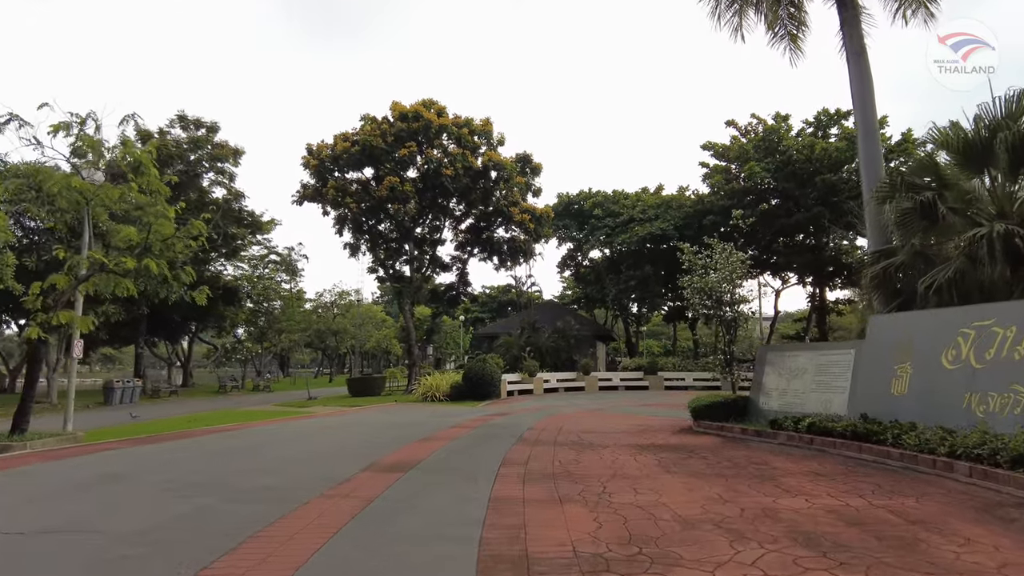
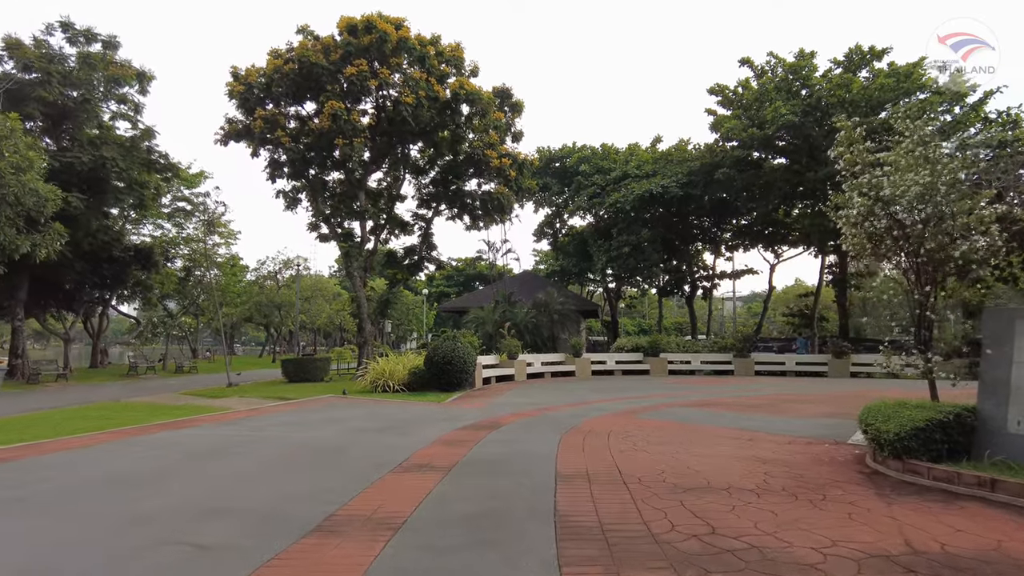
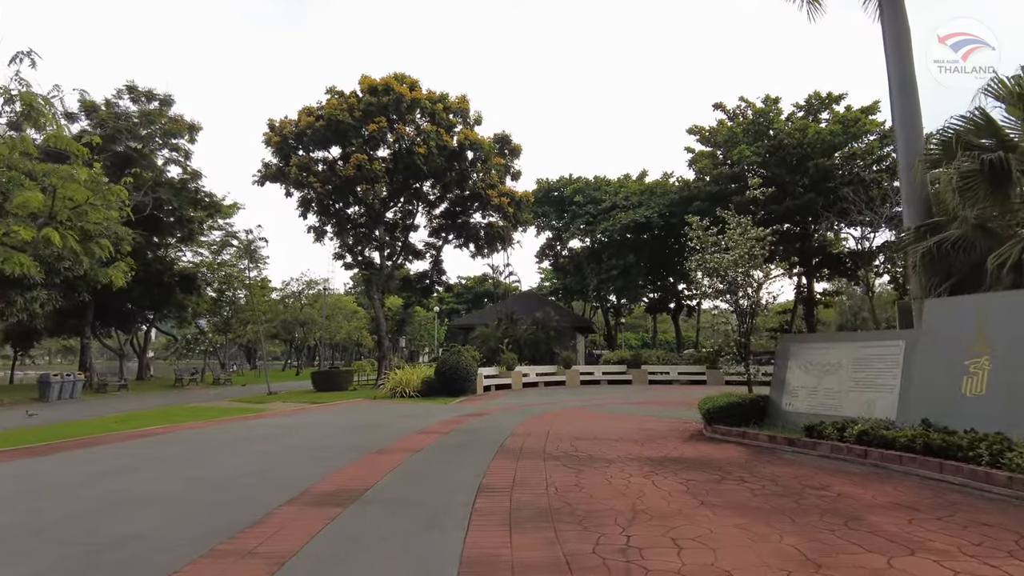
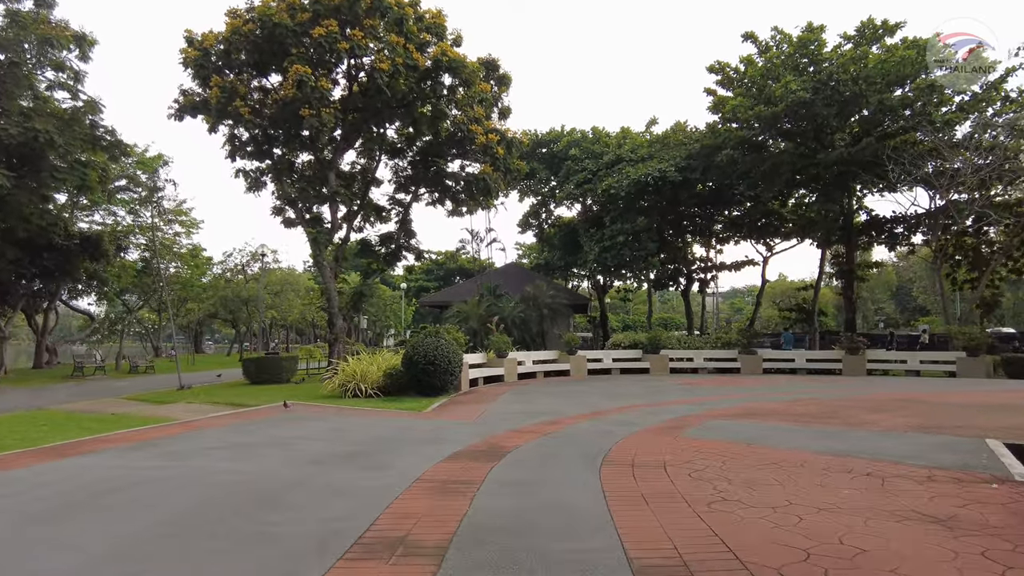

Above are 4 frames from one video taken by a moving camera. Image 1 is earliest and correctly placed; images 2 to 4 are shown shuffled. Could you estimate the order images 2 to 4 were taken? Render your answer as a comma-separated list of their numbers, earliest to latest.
3, 2, 4
